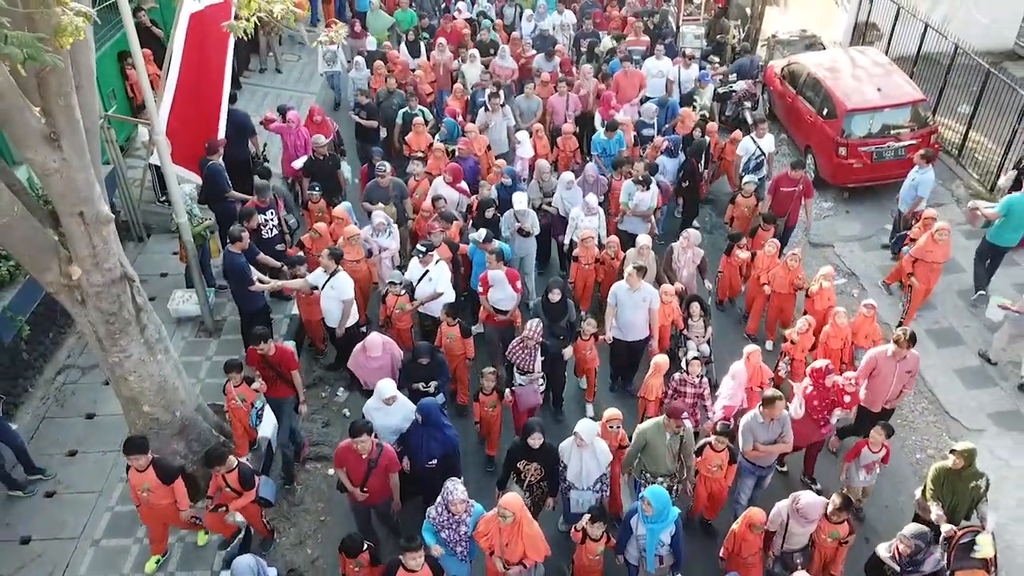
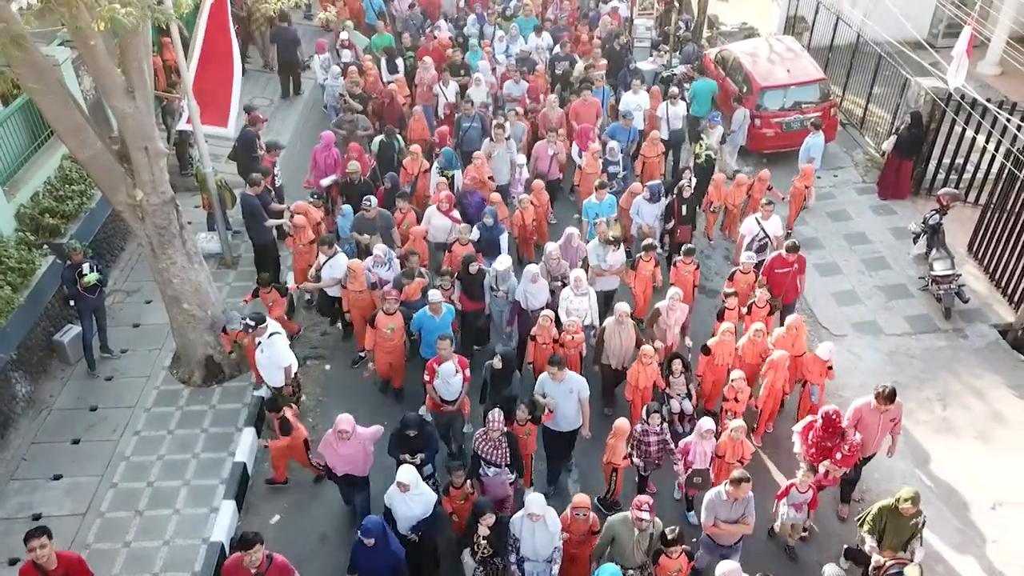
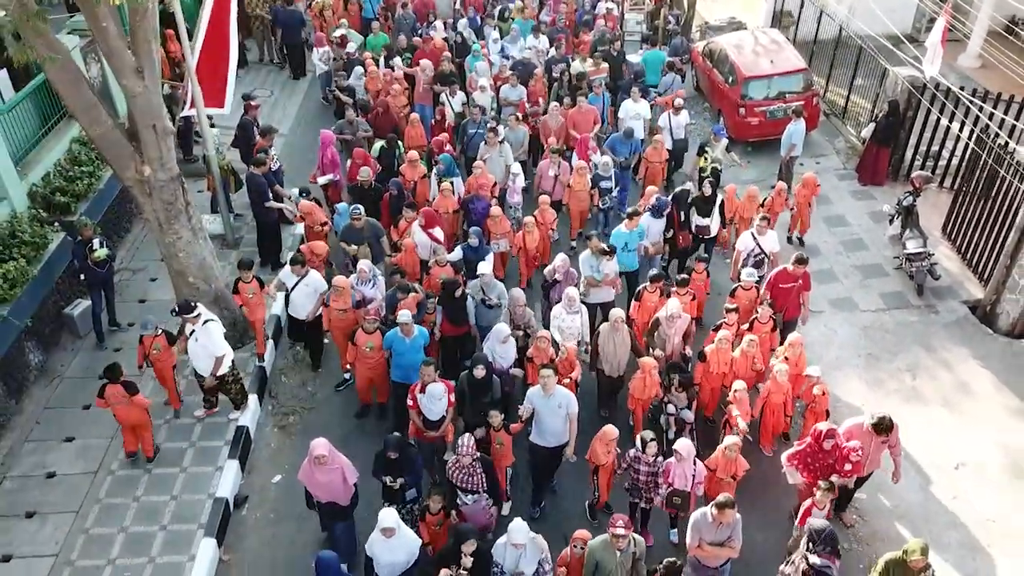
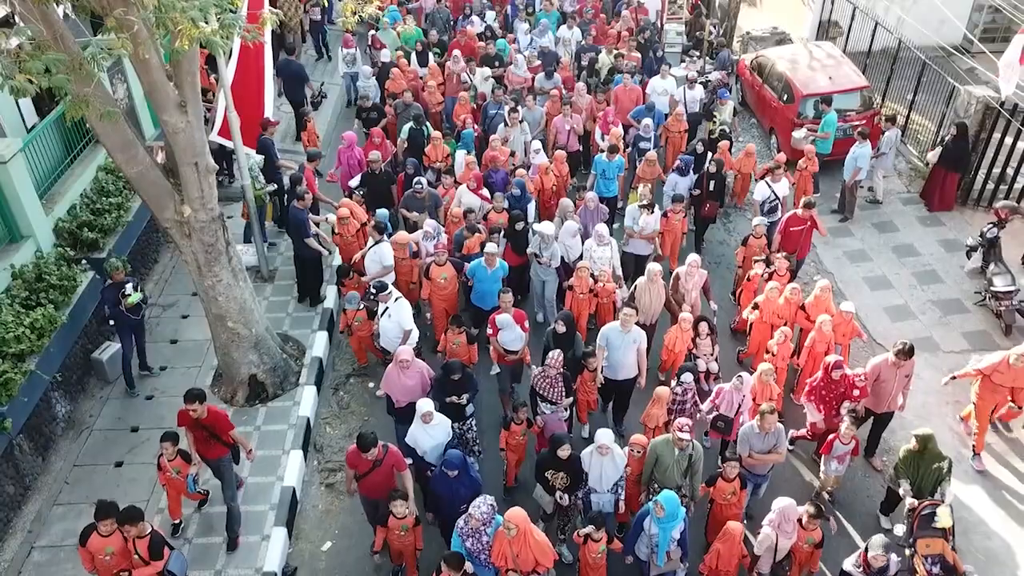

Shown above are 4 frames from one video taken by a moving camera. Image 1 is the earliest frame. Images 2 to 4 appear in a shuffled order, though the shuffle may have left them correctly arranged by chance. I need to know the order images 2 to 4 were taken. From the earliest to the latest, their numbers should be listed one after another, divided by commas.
4, 2, 3
